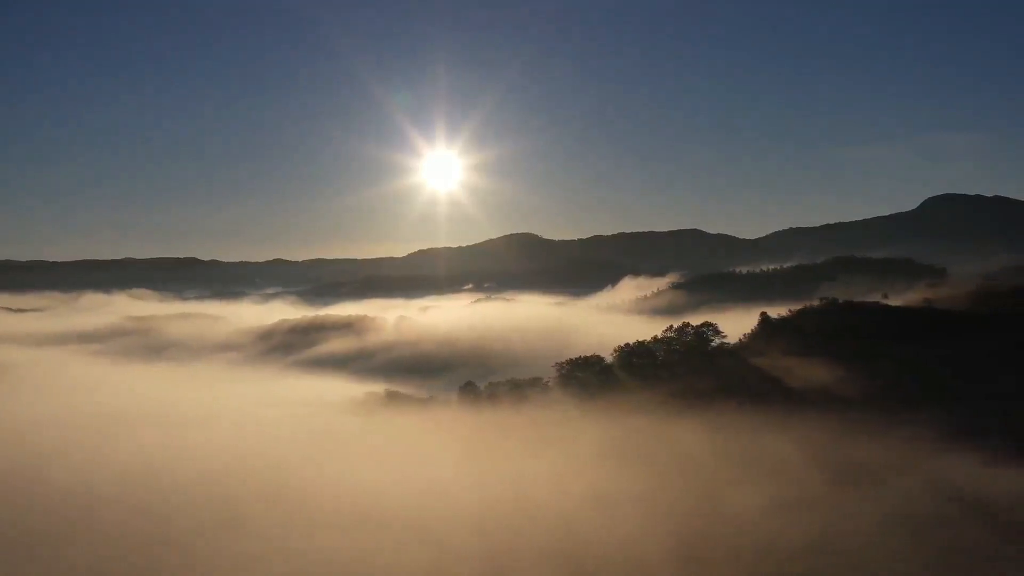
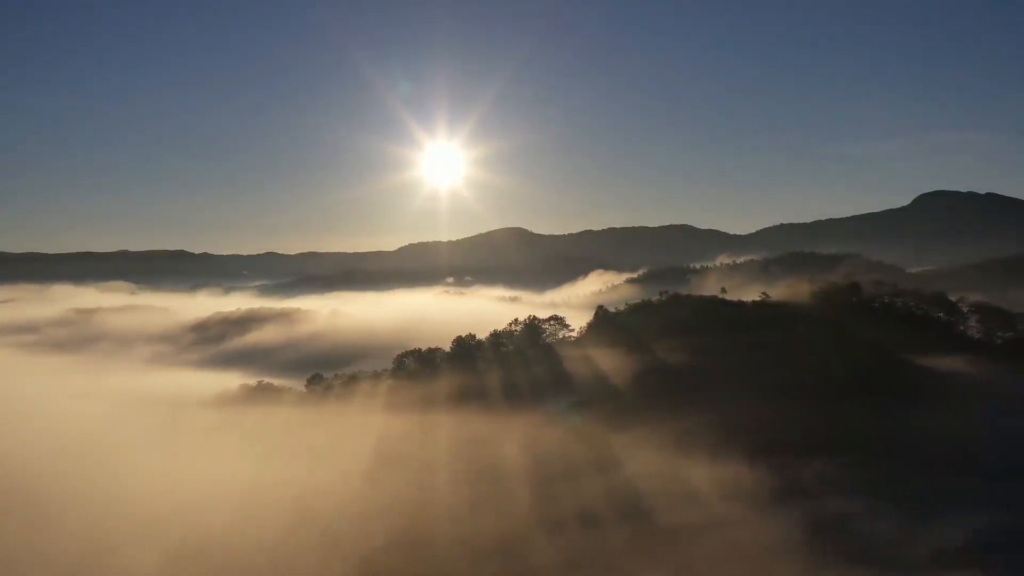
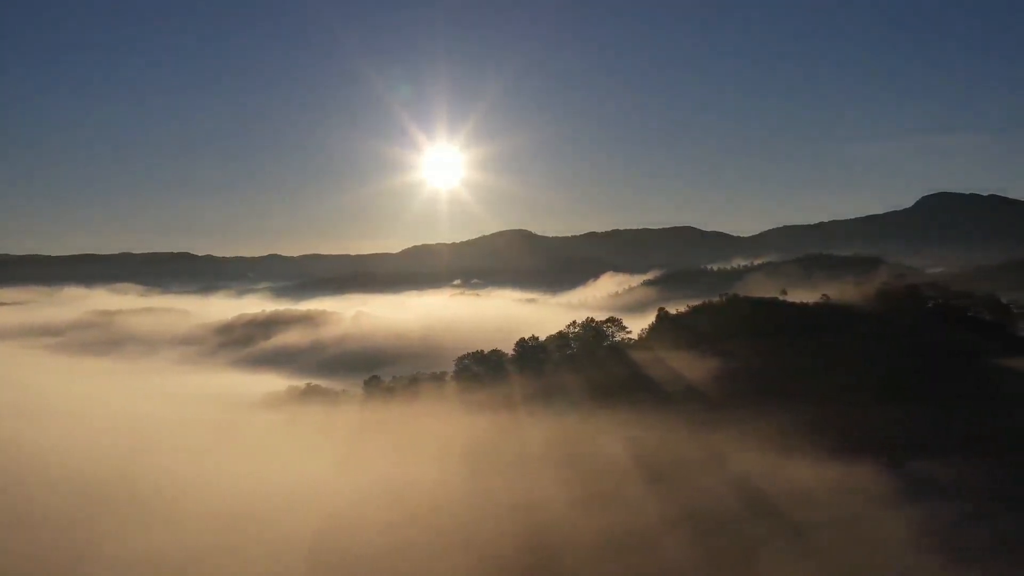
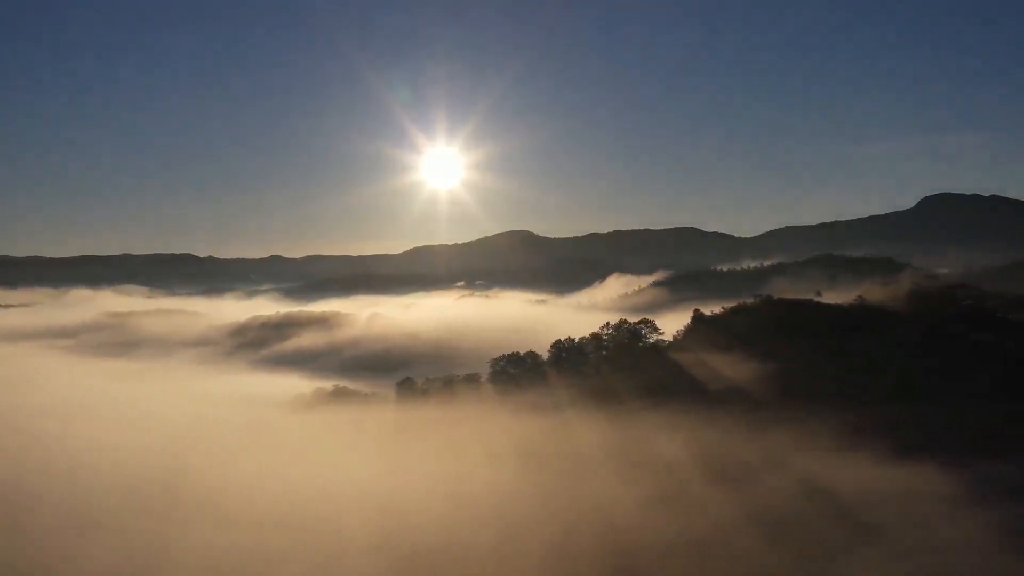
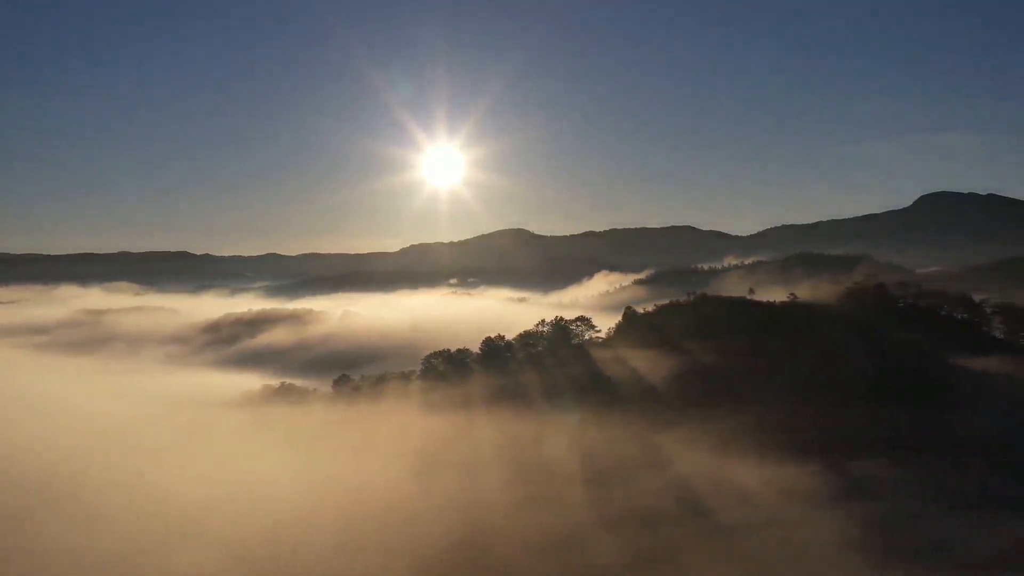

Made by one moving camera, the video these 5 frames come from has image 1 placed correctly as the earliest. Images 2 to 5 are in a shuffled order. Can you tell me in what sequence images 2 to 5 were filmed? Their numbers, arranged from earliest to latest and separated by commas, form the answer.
4, 3, 5, 2
